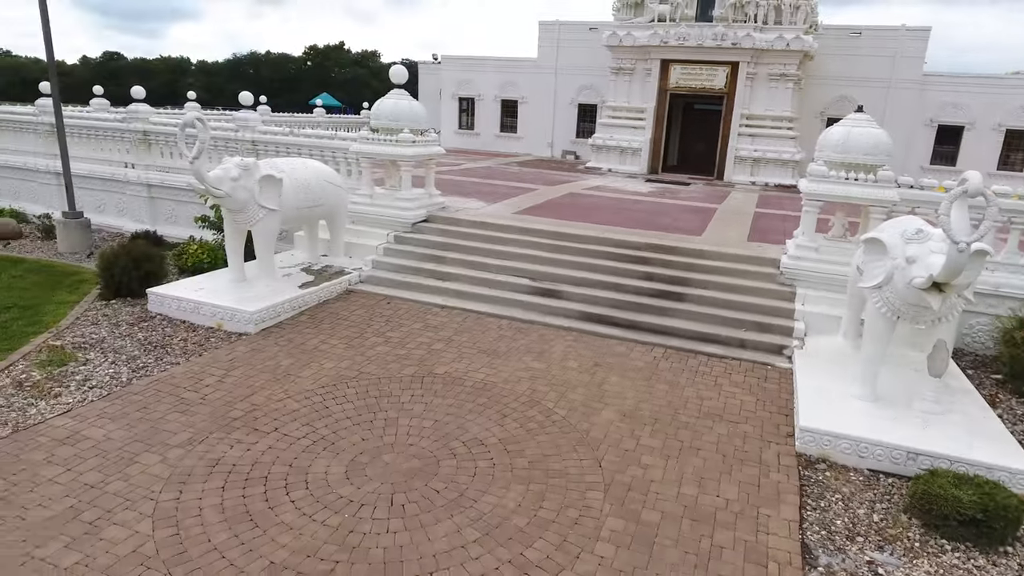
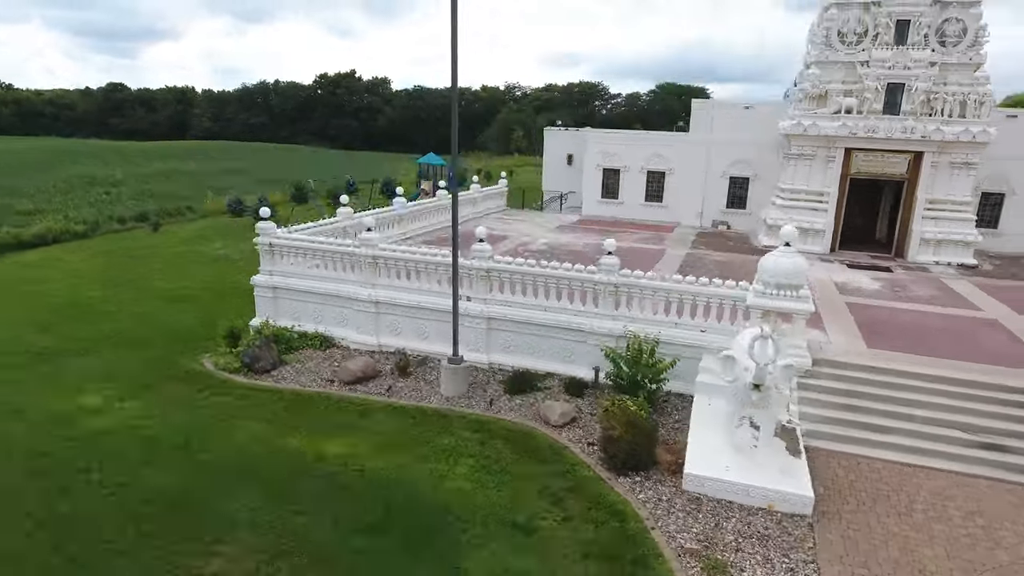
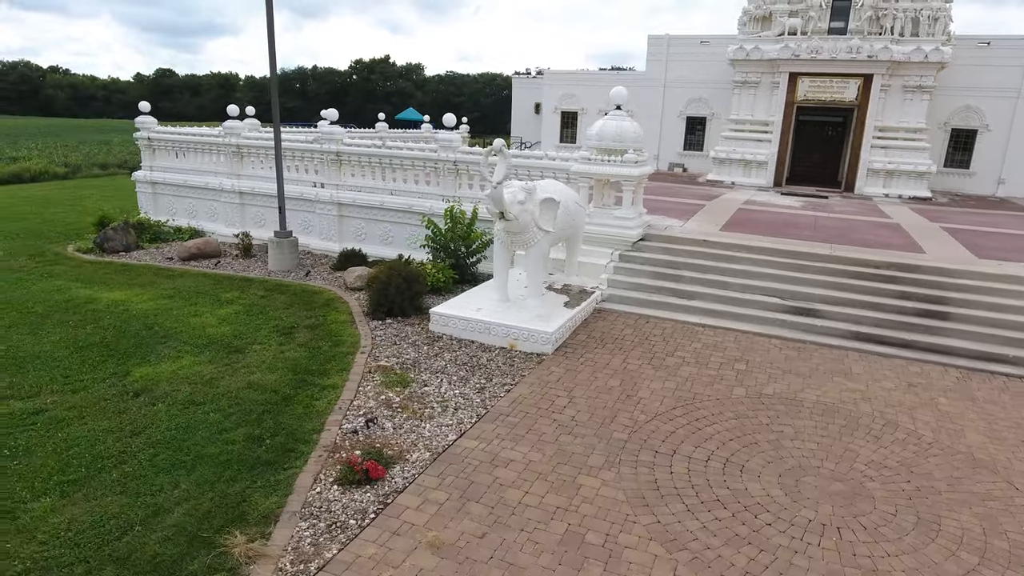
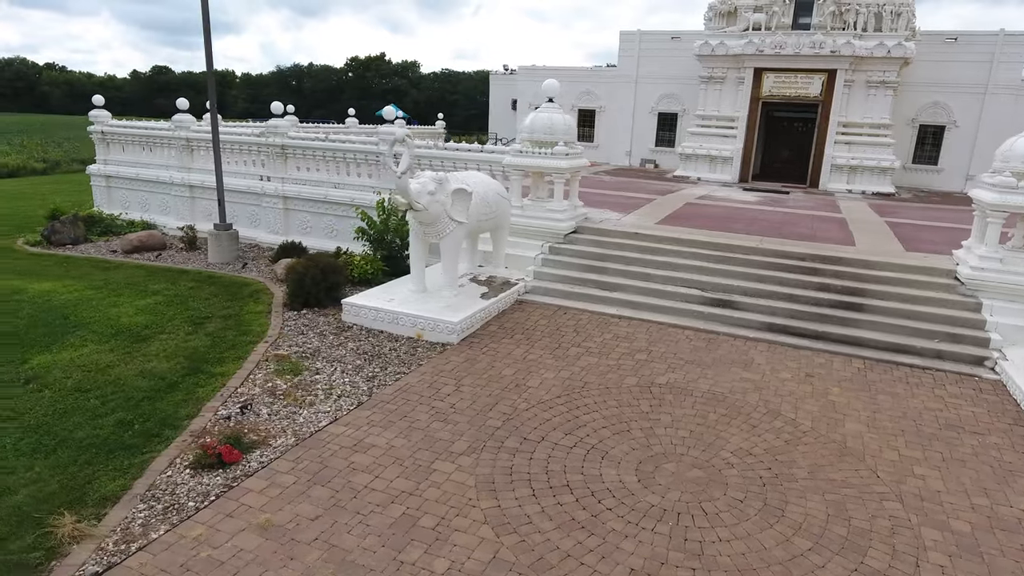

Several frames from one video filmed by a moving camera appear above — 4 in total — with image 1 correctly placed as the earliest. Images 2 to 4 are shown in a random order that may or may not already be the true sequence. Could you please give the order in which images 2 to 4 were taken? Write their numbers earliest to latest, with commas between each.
4, 3, 2
